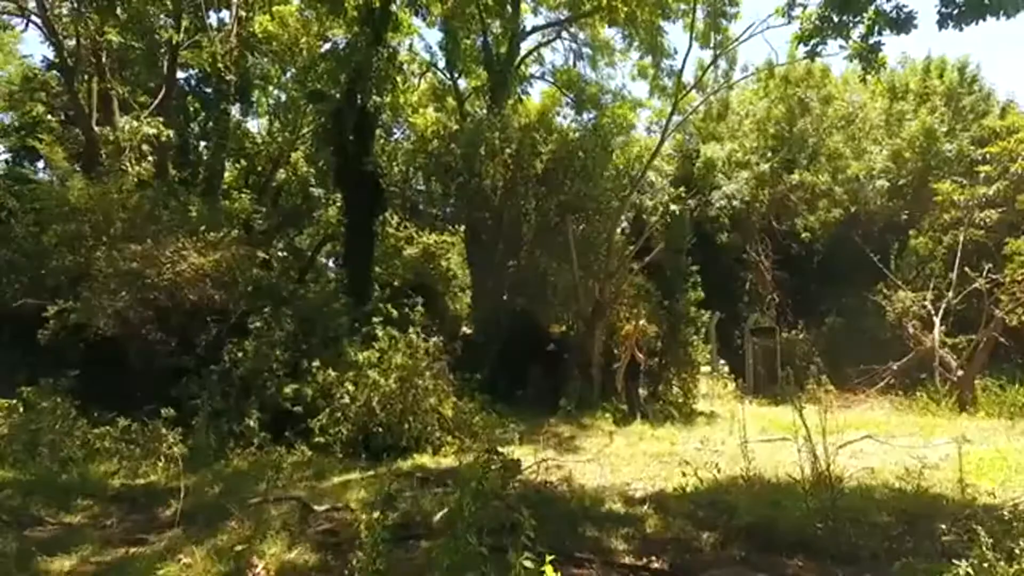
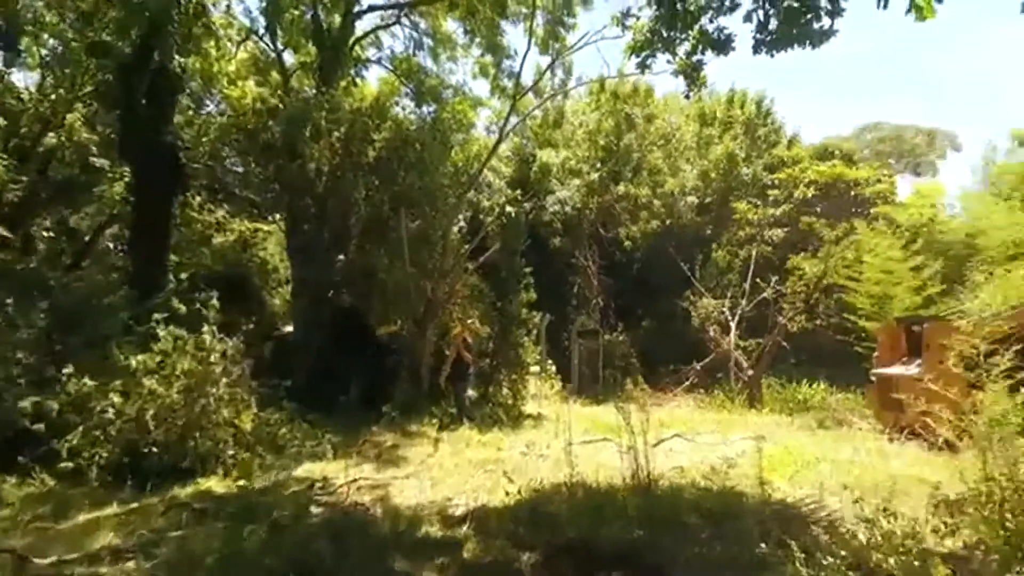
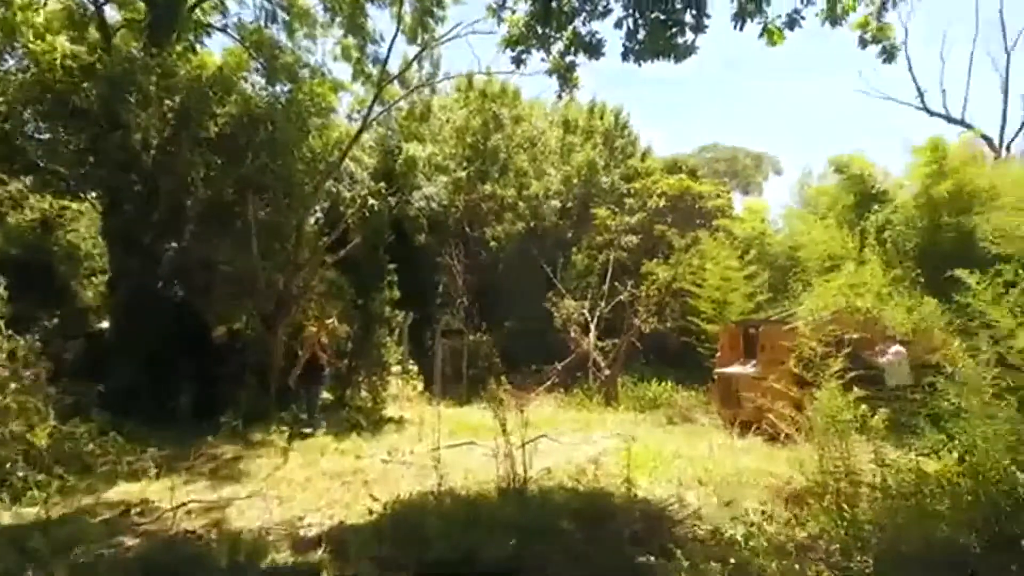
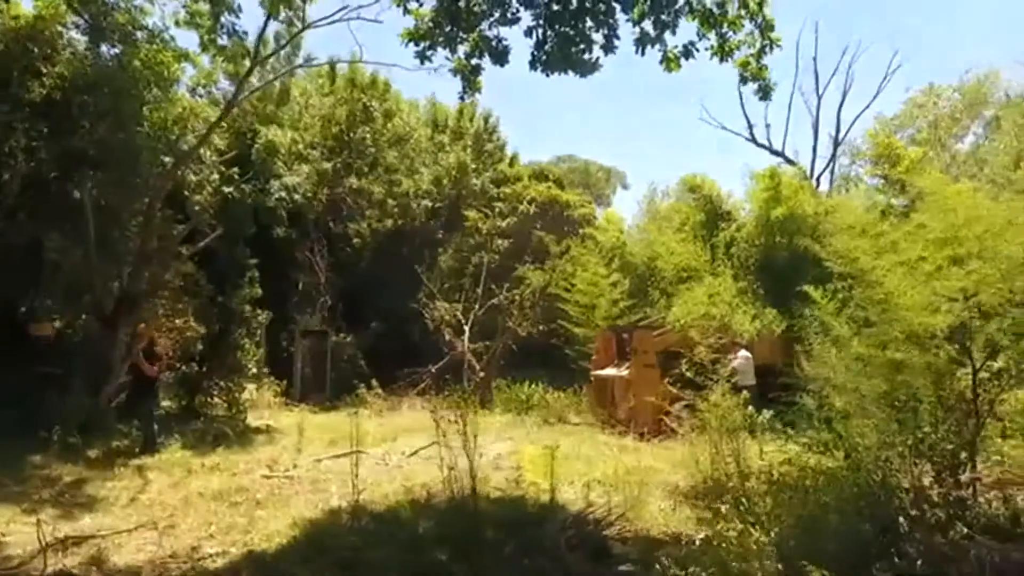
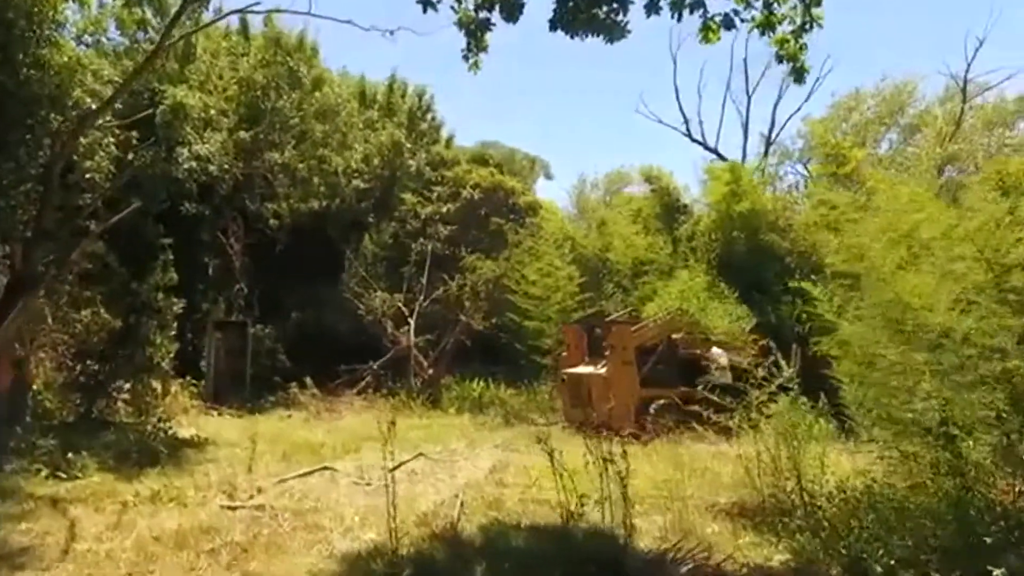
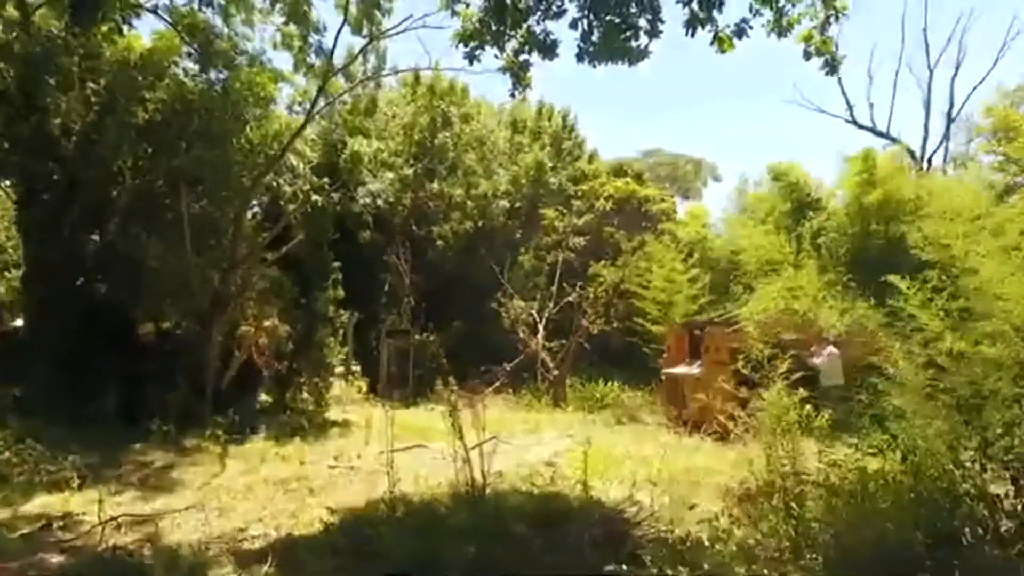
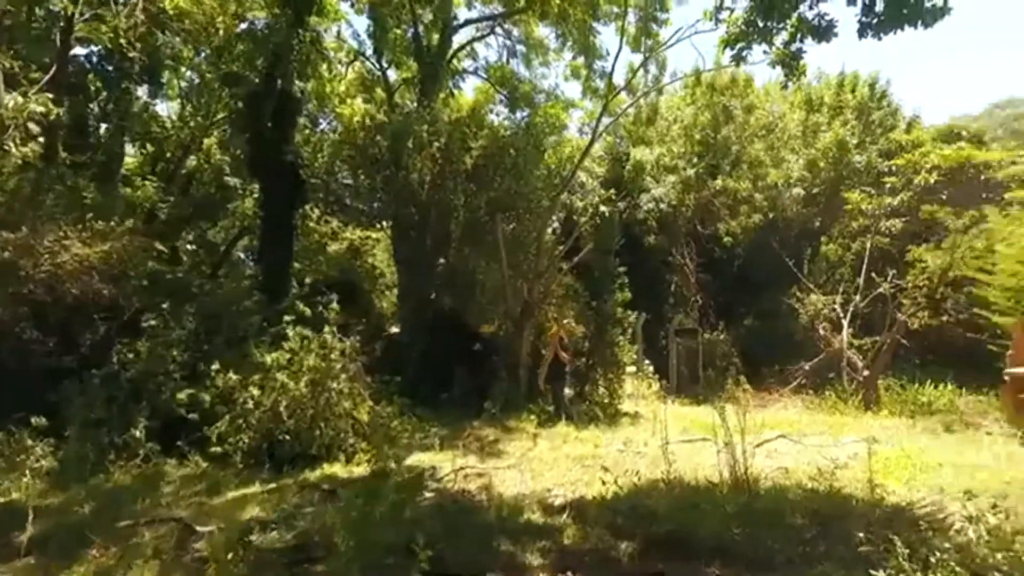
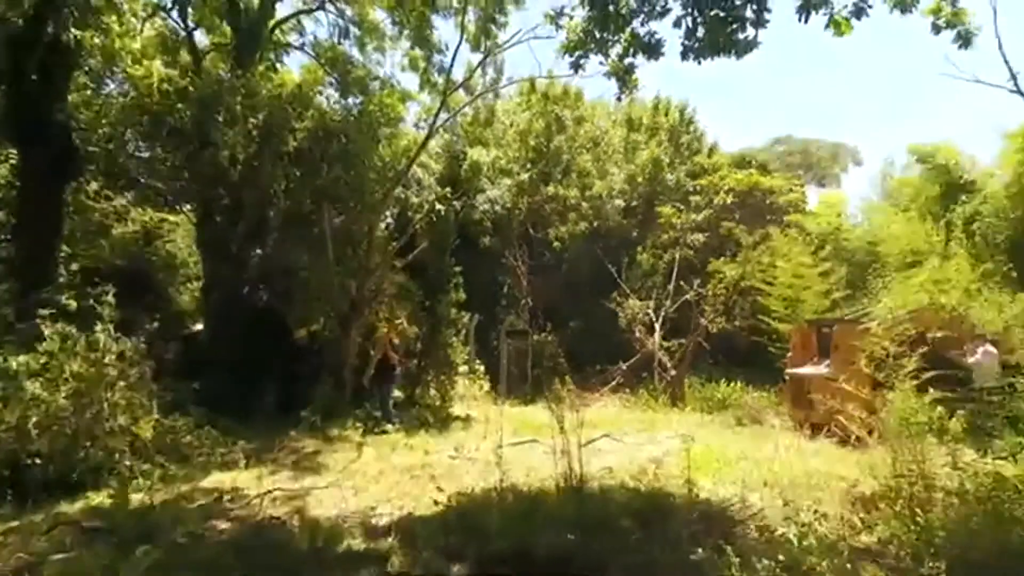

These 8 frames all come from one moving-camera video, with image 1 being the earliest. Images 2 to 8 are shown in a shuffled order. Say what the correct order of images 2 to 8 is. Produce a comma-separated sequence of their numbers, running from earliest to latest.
7, 2, 8, 3, 6, 4, 5
